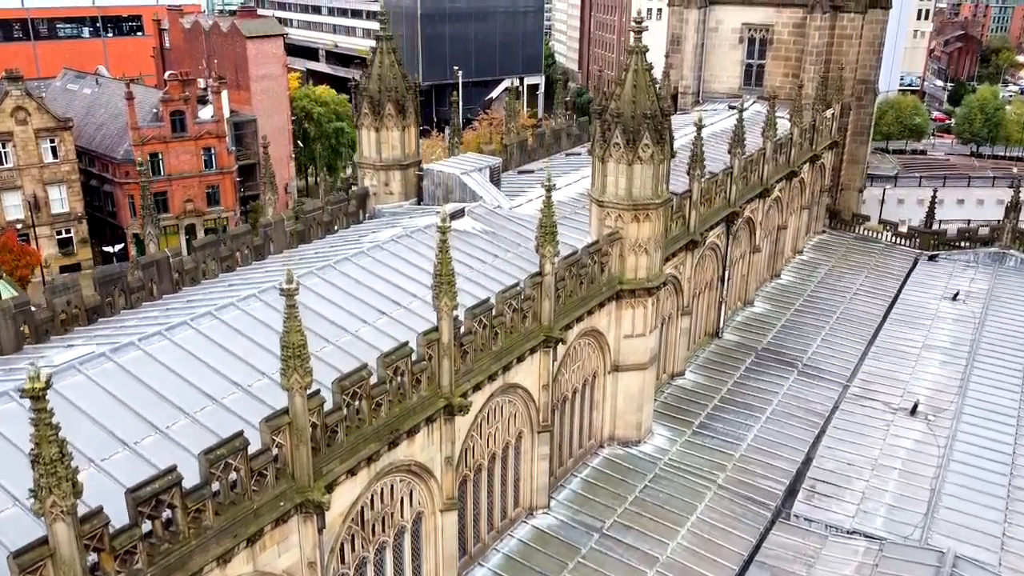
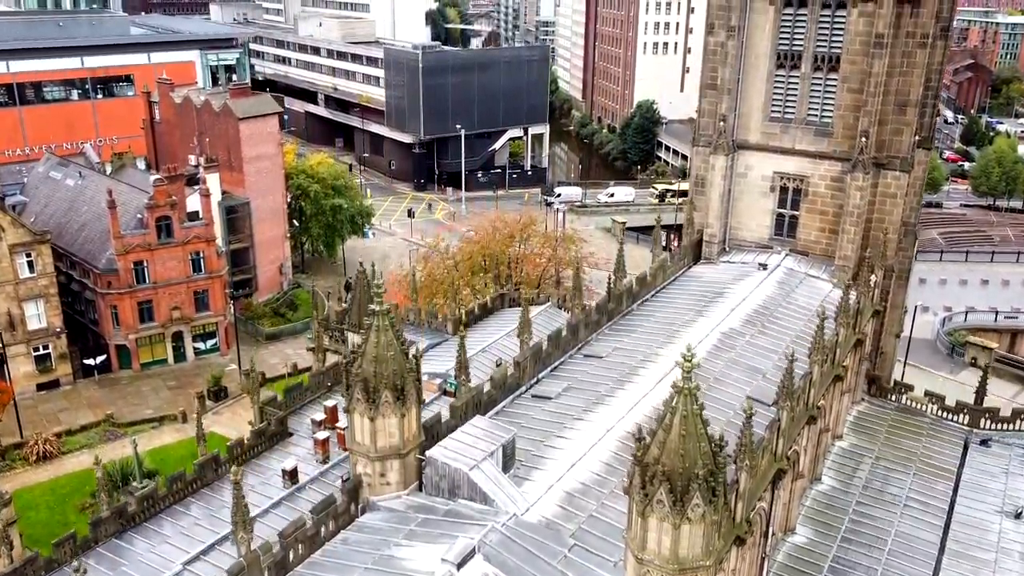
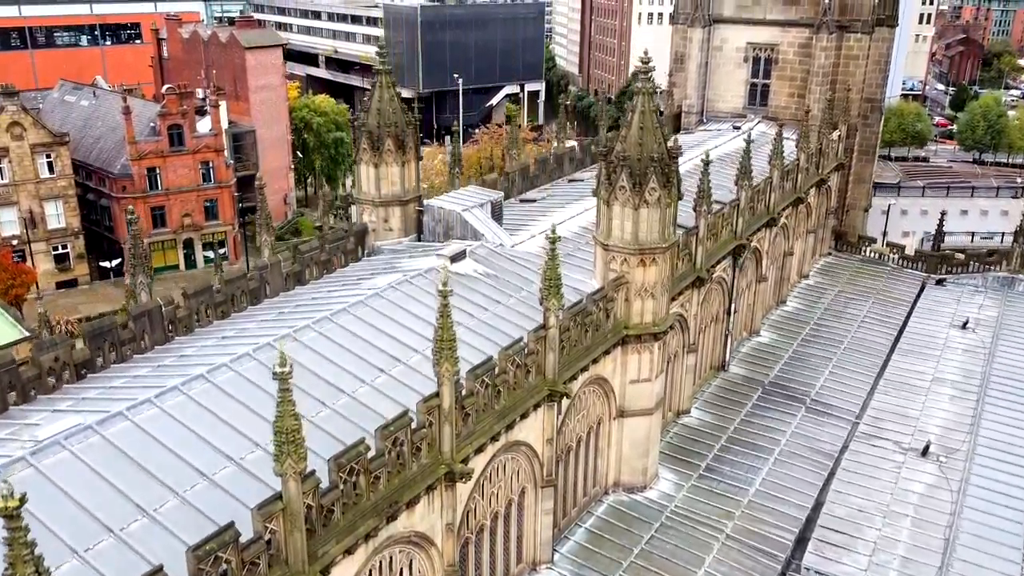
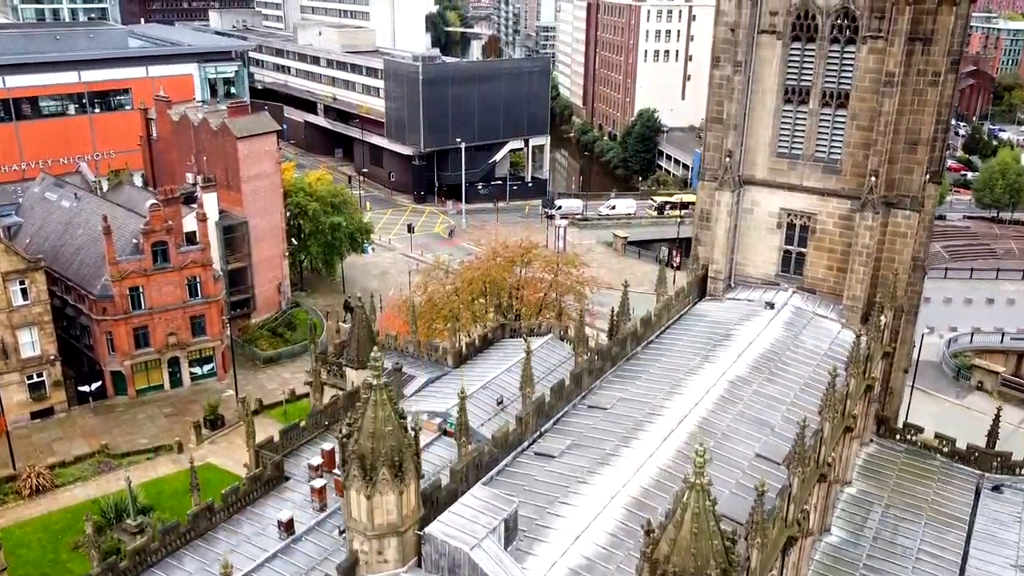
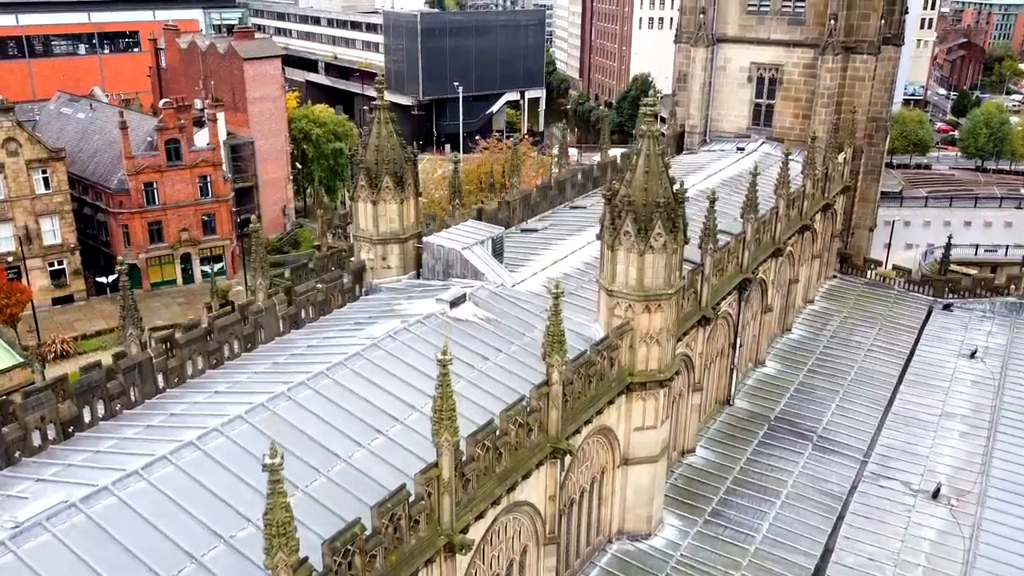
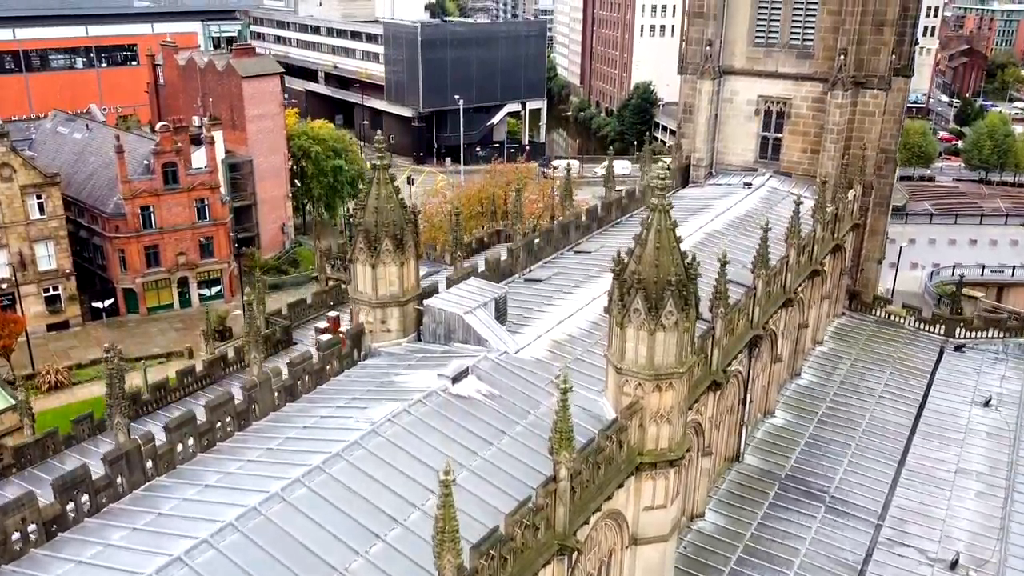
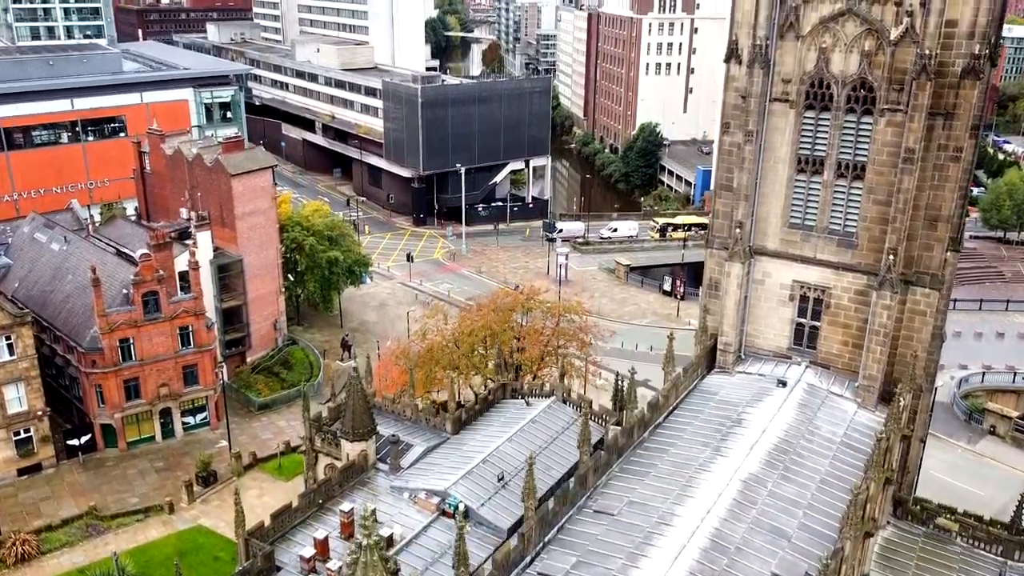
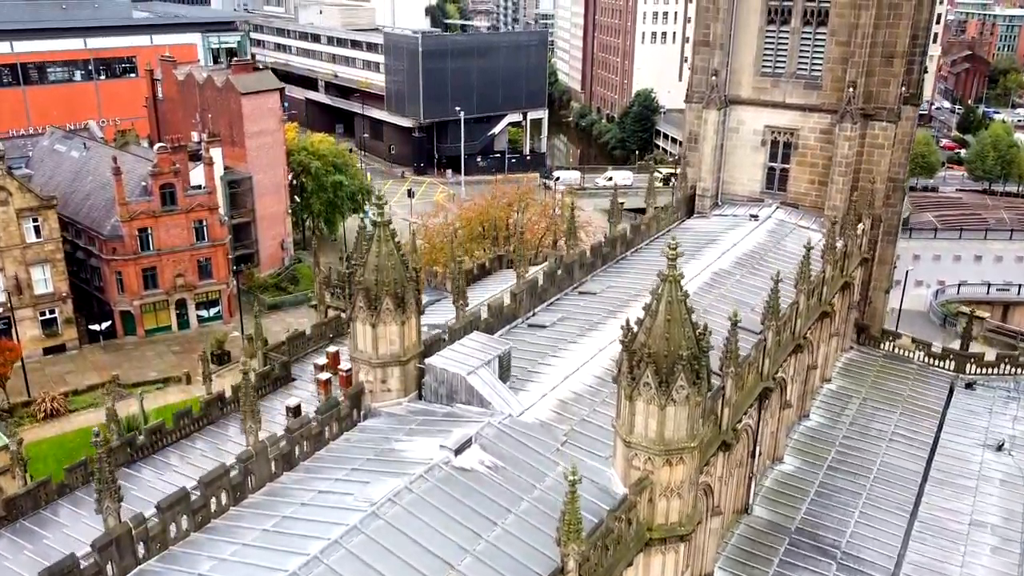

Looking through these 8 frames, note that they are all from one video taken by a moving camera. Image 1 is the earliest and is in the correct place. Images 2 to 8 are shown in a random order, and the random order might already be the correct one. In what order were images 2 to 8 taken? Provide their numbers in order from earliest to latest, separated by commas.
3, 5, 6, 8, 2, 4, 7
